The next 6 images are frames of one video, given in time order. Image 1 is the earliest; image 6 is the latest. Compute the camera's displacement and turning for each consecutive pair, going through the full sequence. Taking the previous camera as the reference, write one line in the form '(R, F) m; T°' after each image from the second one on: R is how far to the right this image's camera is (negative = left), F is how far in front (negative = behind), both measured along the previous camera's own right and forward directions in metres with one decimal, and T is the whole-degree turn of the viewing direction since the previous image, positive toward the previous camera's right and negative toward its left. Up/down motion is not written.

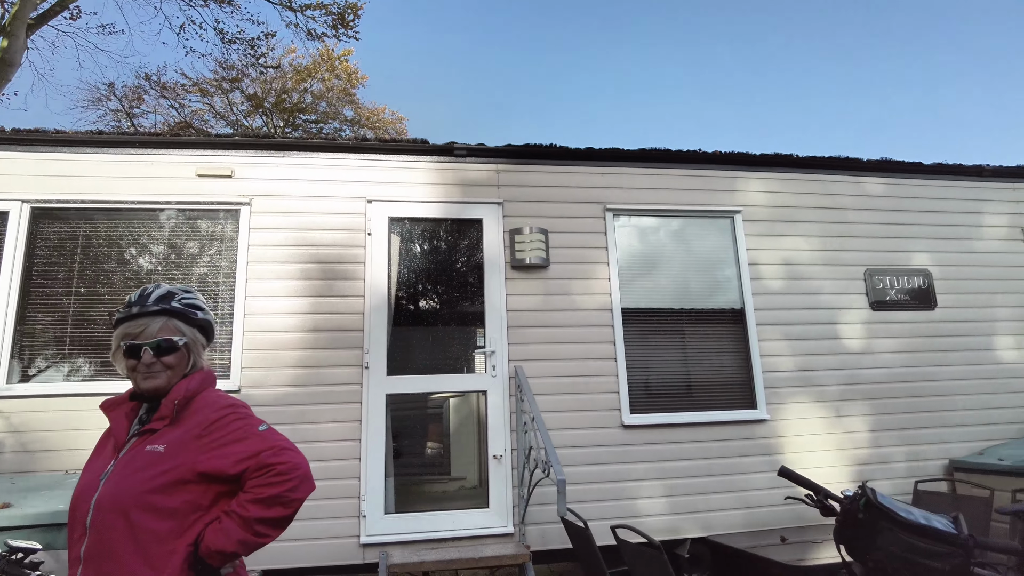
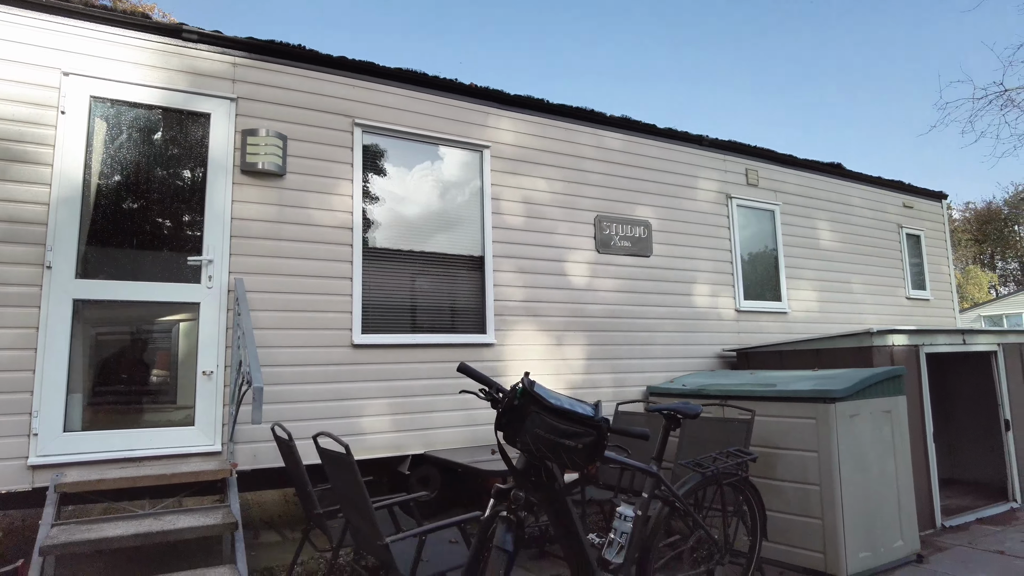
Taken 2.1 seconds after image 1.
(+0.4, 0.0) m; +18°
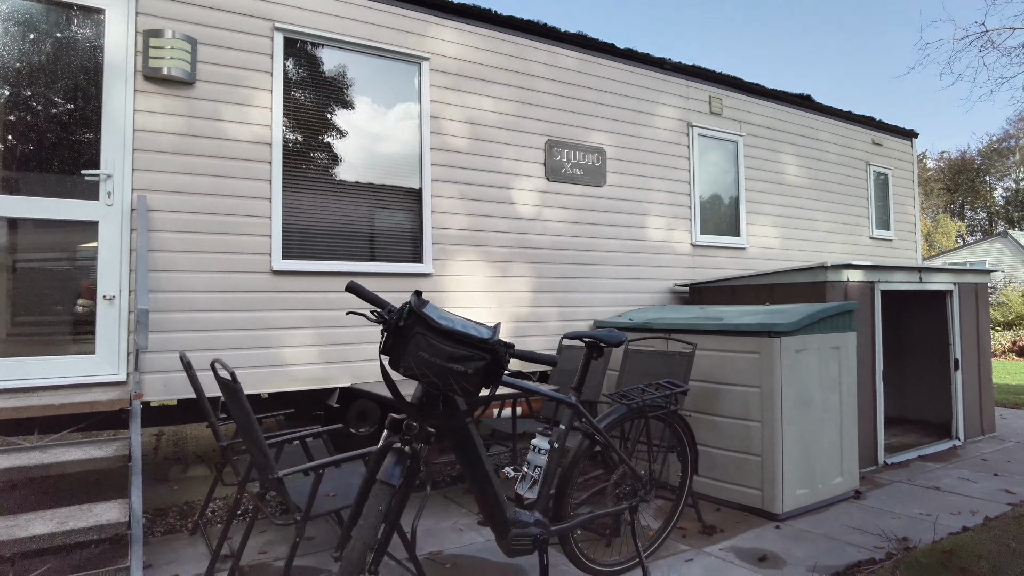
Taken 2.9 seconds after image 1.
(+0.3, +0.3) m; +2°
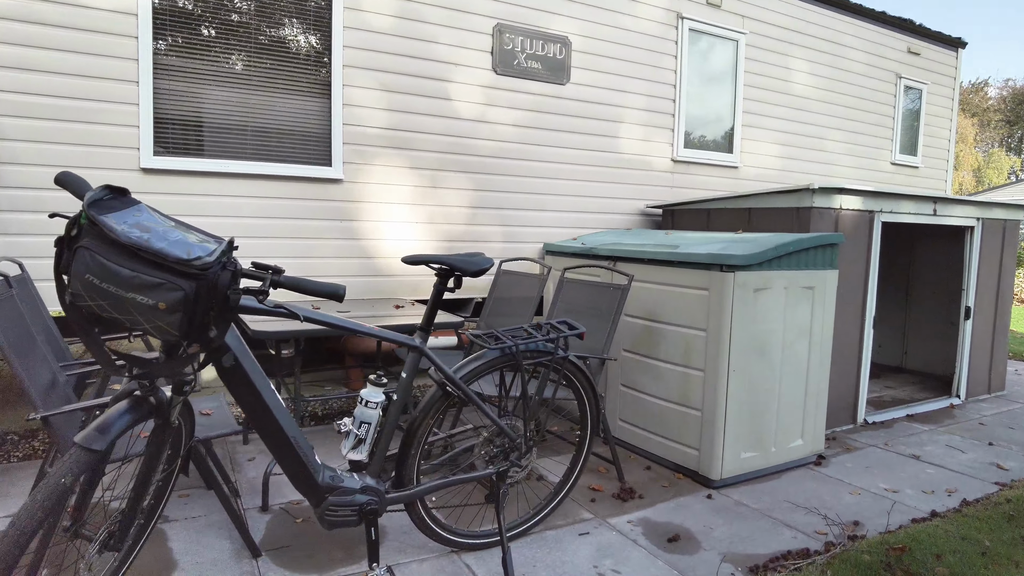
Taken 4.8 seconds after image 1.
(+0.6, +0.6) m; -3°
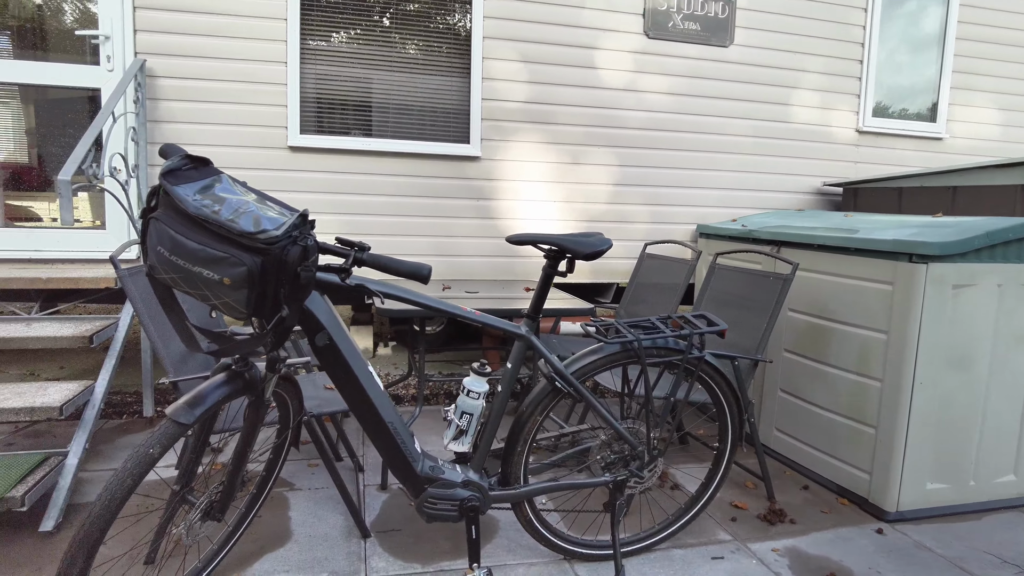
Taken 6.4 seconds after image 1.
(+0.1, +0.2) m; -14°
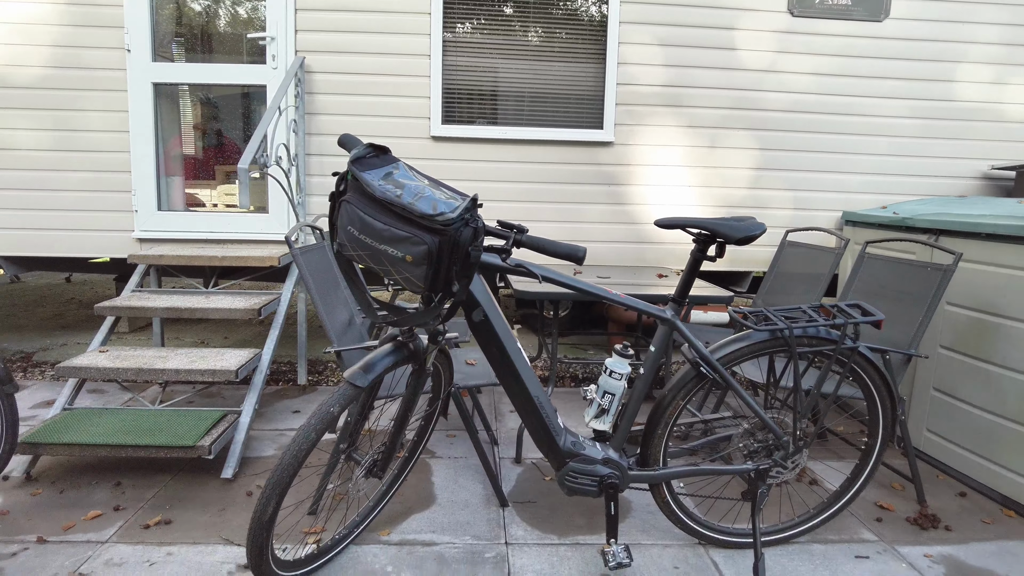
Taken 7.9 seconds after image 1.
(-0.1, -0.1) m; -10°
